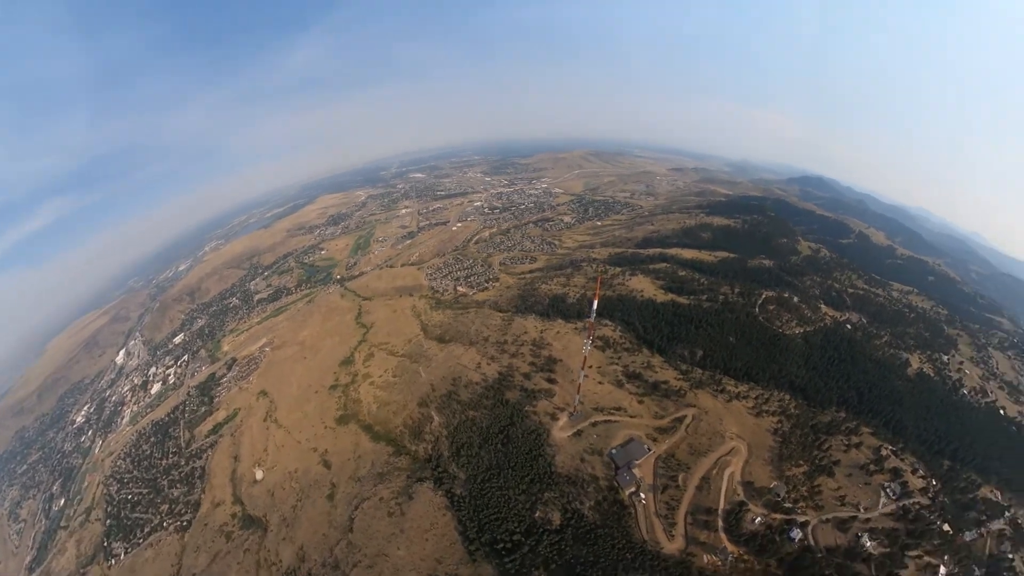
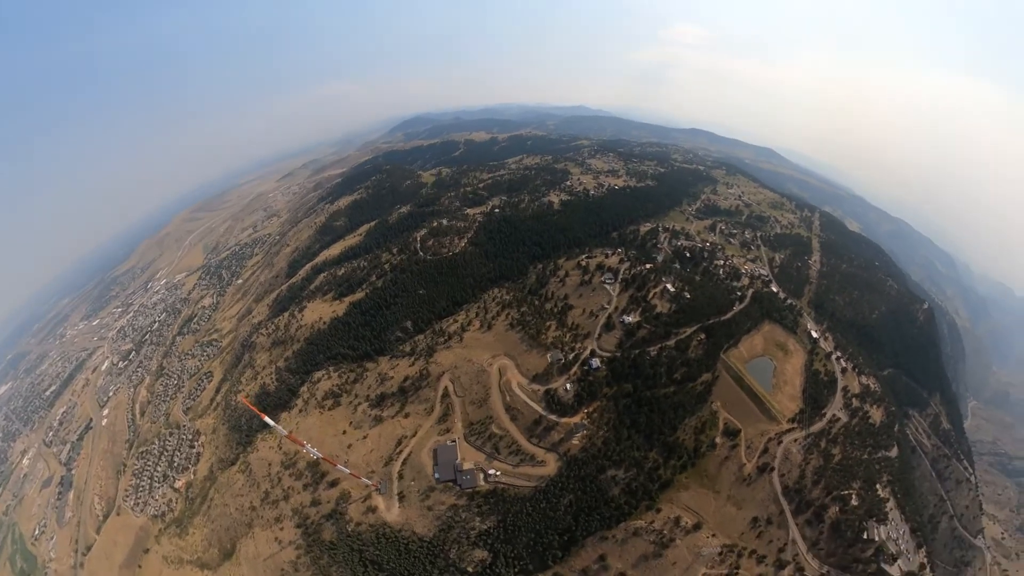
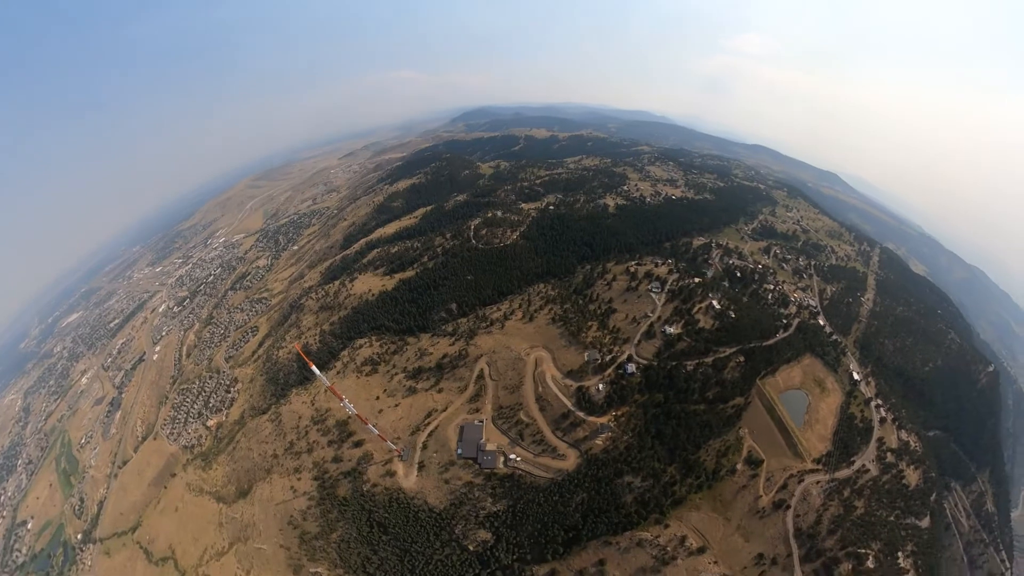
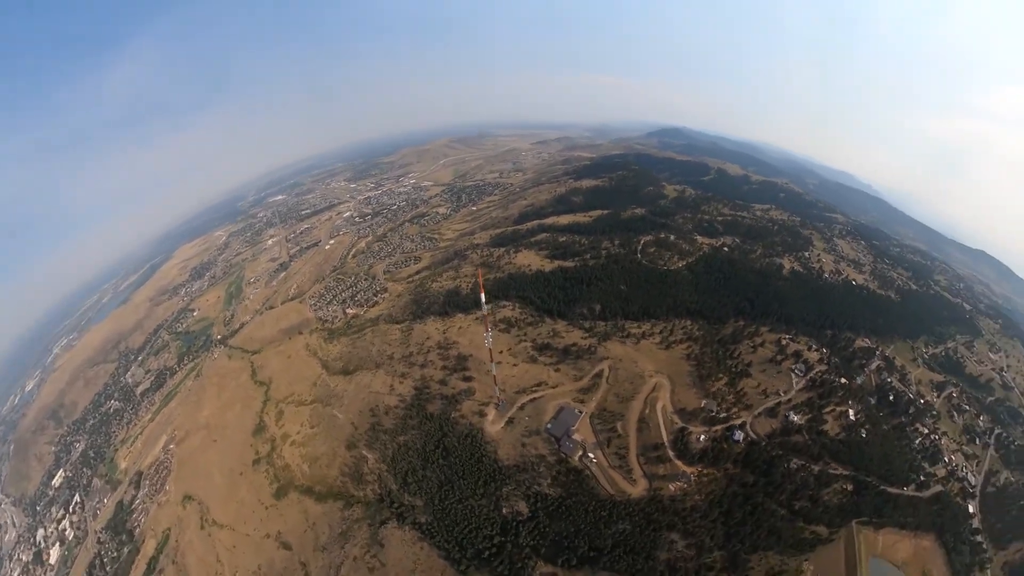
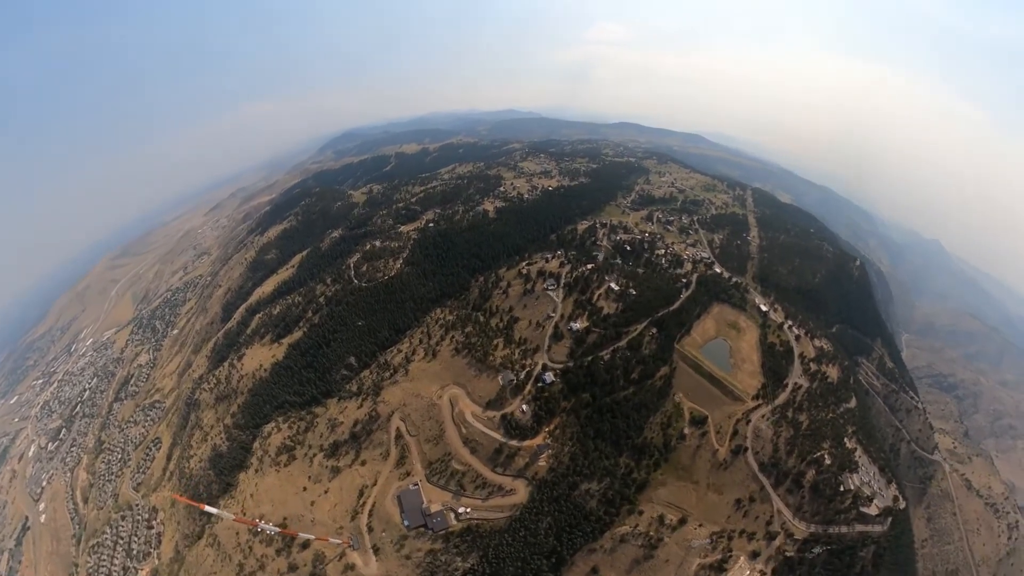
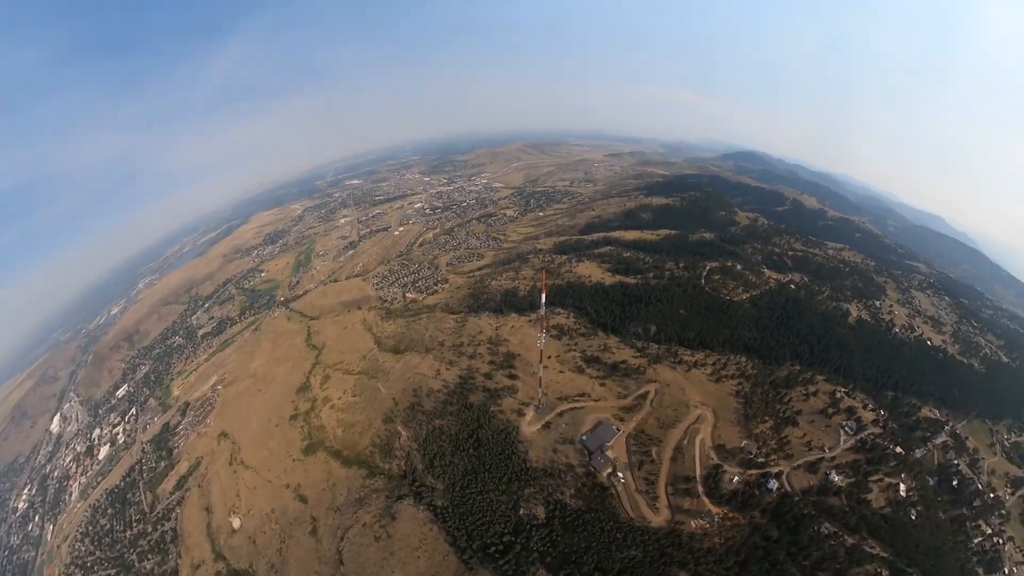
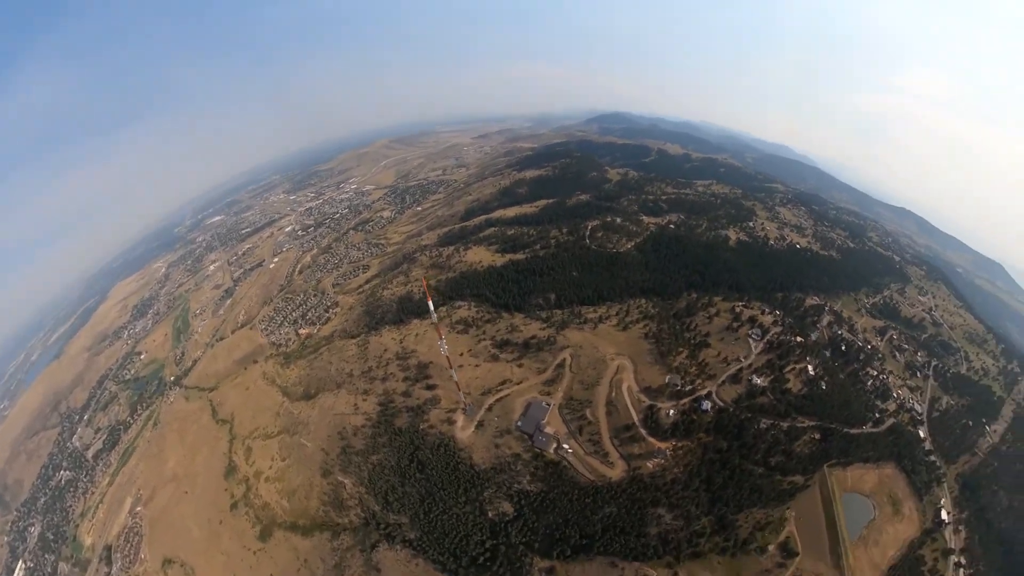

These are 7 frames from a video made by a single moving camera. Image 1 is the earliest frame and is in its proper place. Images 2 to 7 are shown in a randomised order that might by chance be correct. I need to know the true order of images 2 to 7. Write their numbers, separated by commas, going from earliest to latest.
6, 4, 7, 3, 2, 5
